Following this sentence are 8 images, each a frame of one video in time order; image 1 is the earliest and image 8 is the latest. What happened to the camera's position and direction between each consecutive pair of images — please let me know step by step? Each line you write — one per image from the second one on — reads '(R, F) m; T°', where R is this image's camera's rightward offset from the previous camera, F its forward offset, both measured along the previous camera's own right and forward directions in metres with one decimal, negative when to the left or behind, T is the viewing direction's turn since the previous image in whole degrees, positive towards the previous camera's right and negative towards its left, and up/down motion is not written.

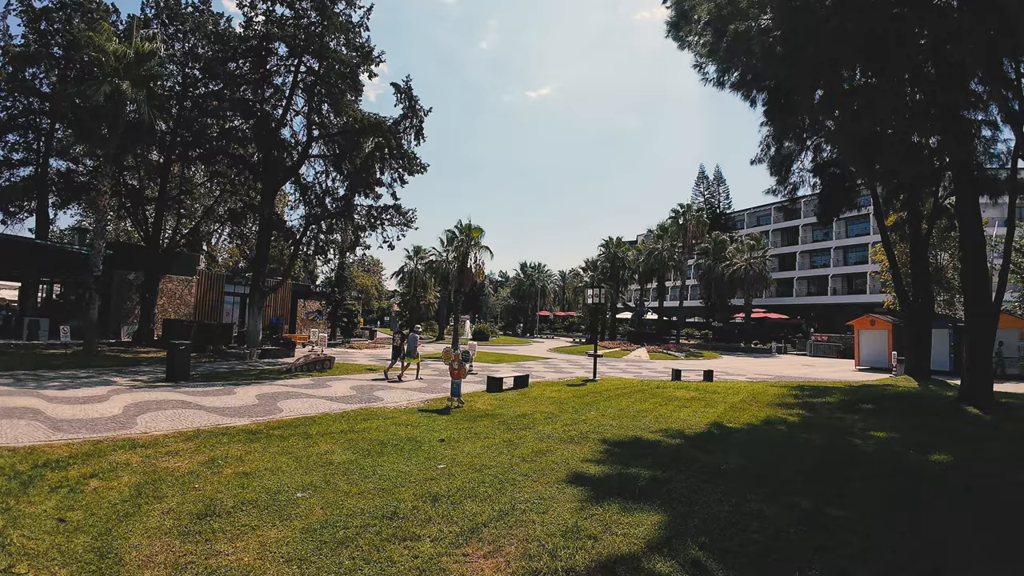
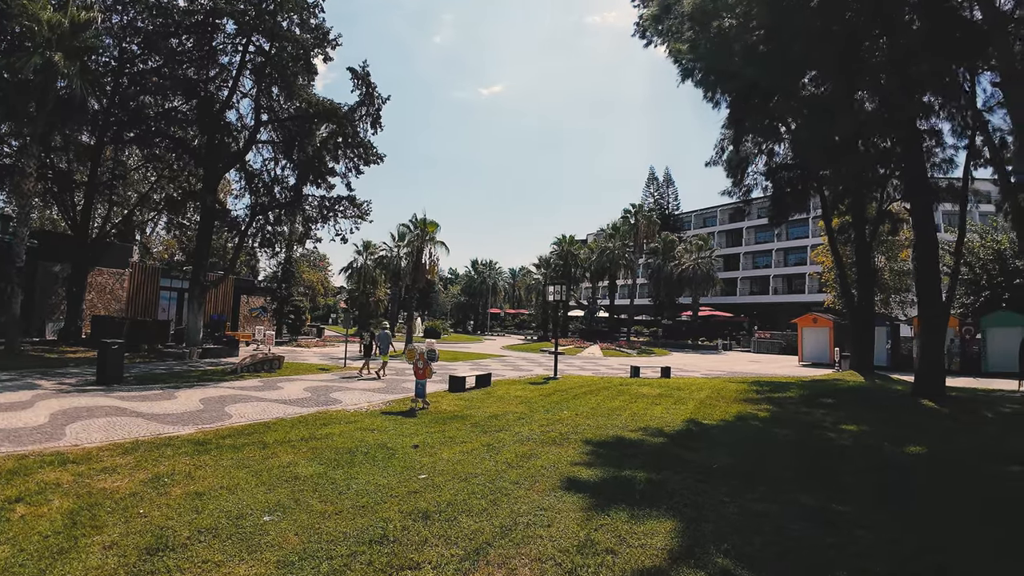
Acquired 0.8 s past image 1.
(-0.3, +0.4) m; +5°
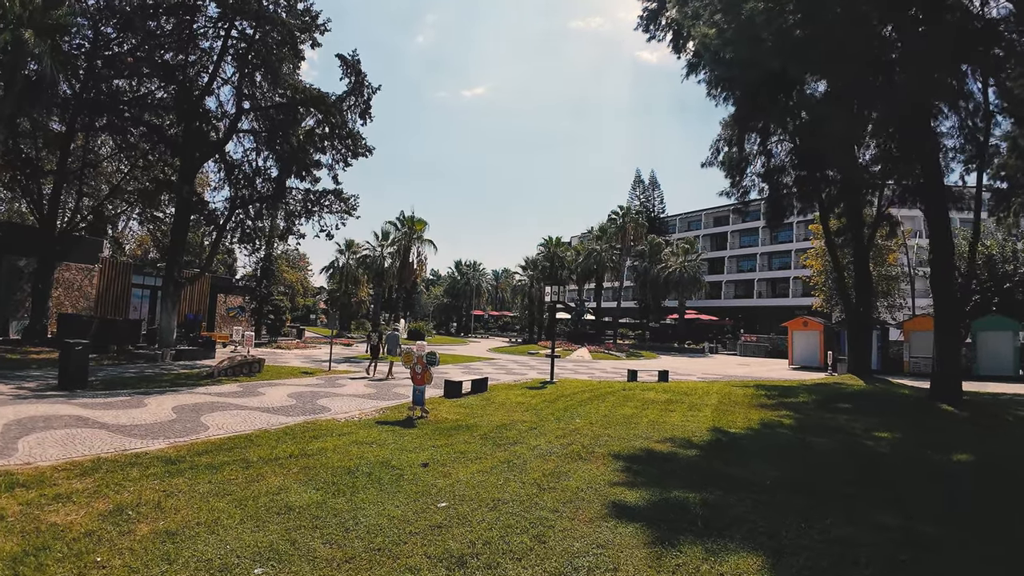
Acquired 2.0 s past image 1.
(-0.4, +0.7) m; +2°
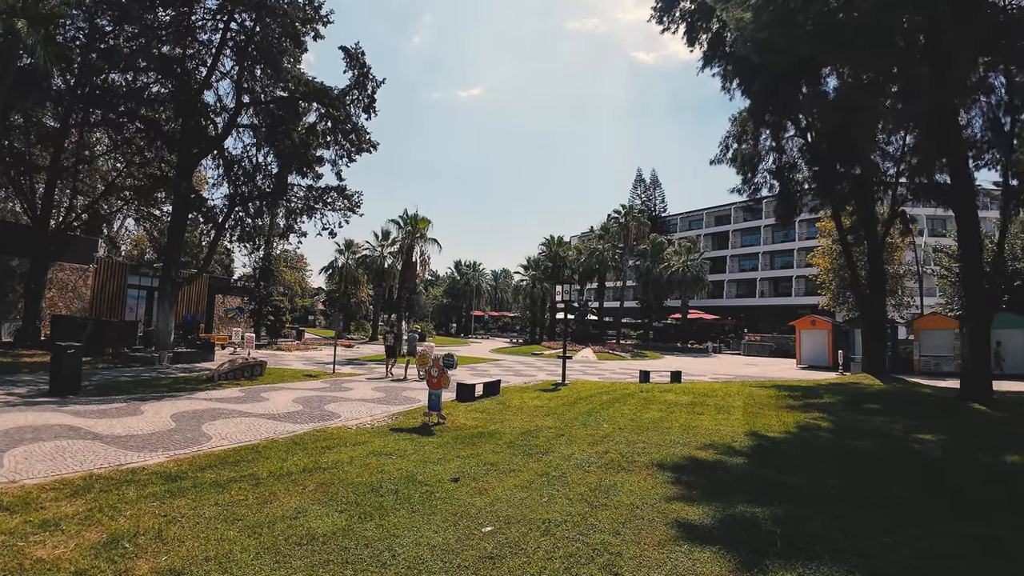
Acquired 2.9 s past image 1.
(-0.4, +0.5) m; 0°
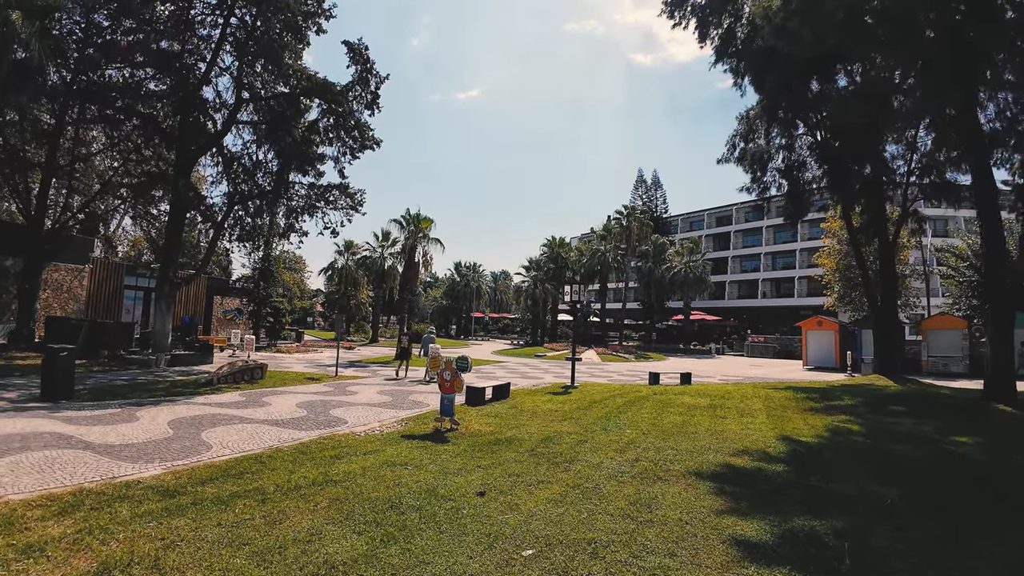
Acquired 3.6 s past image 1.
(-0.3, +0.4) m; 0°
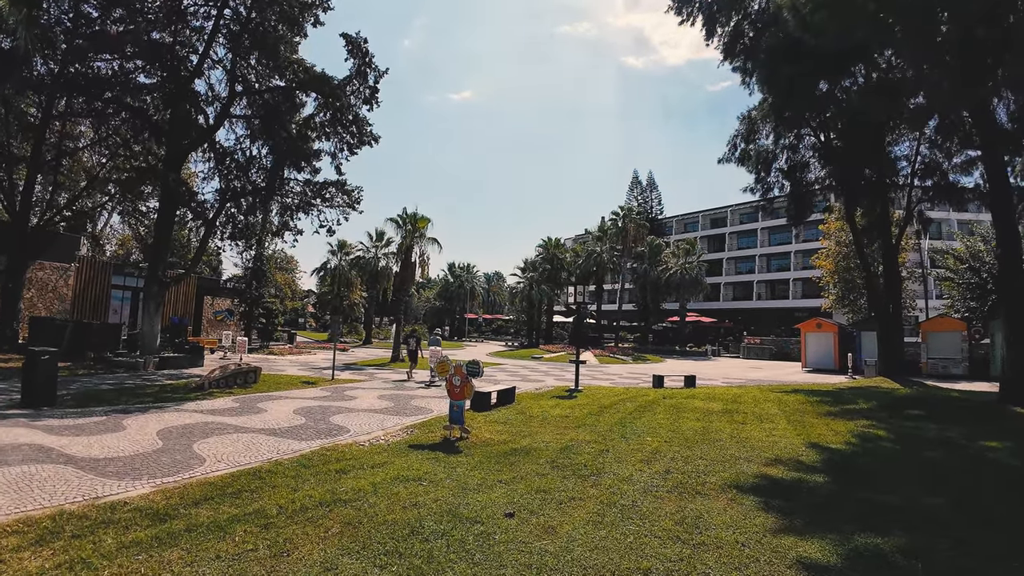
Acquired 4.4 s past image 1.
(-0.3, +0.4) m; +1°
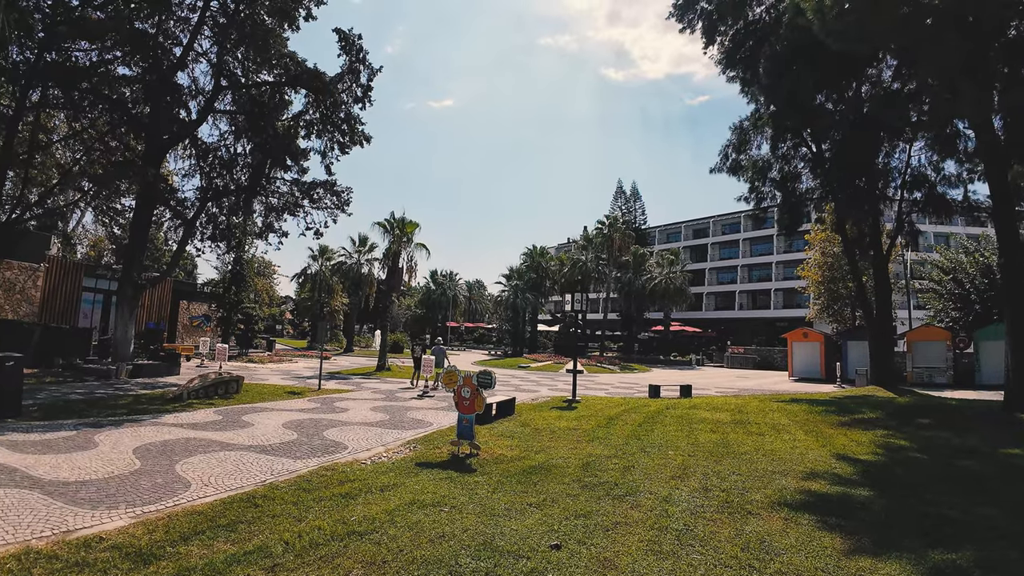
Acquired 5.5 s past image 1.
(-0.4, +0.5) m; +2°
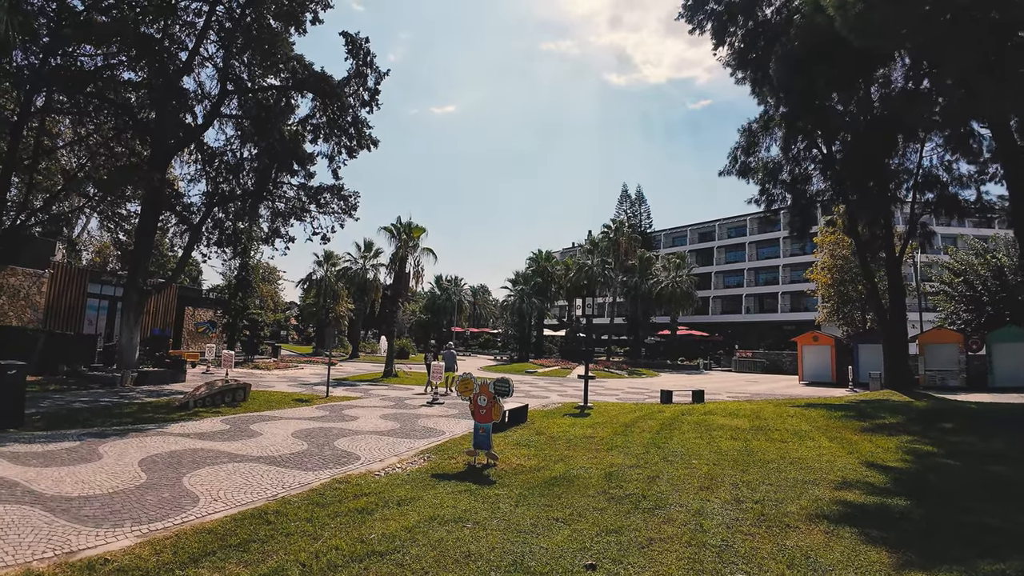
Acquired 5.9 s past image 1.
(-0.2, +0.2) m; 0°
